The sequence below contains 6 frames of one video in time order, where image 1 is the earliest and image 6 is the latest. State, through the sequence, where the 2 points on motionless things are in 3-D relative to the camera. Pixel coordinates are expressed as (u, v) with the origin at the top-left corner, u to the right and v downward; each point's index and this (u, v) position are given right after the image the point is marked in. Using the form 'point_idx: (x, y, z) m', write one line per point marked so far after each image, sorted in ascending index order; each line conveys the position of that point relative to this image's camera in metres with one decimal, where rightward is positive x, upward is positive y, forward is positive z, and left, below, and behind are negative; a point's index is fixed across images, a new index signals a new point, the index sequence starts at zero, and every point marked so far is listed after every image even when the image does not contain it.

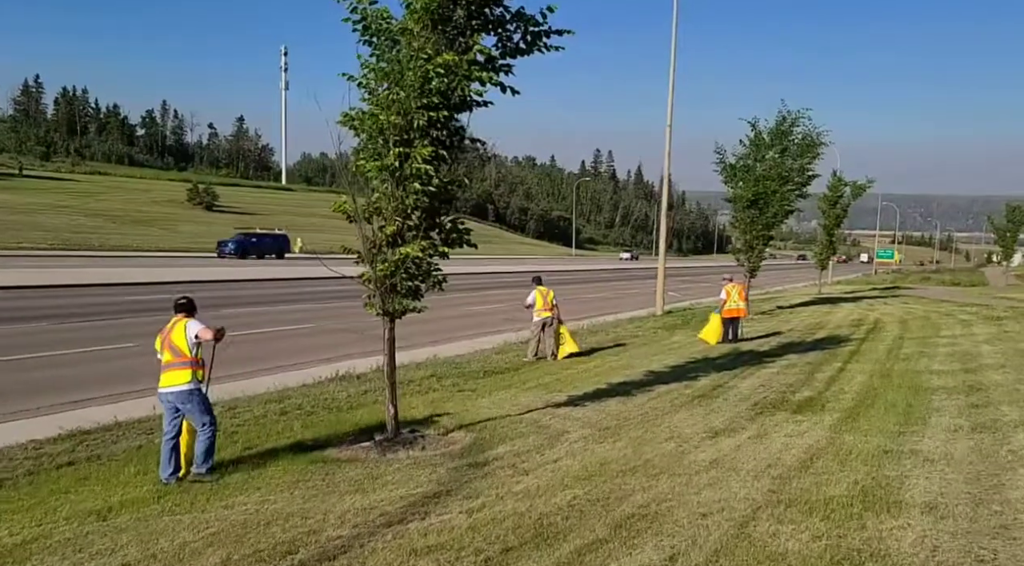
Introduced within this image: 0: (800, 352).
0: (+4.8, -1.1, +14.9) m
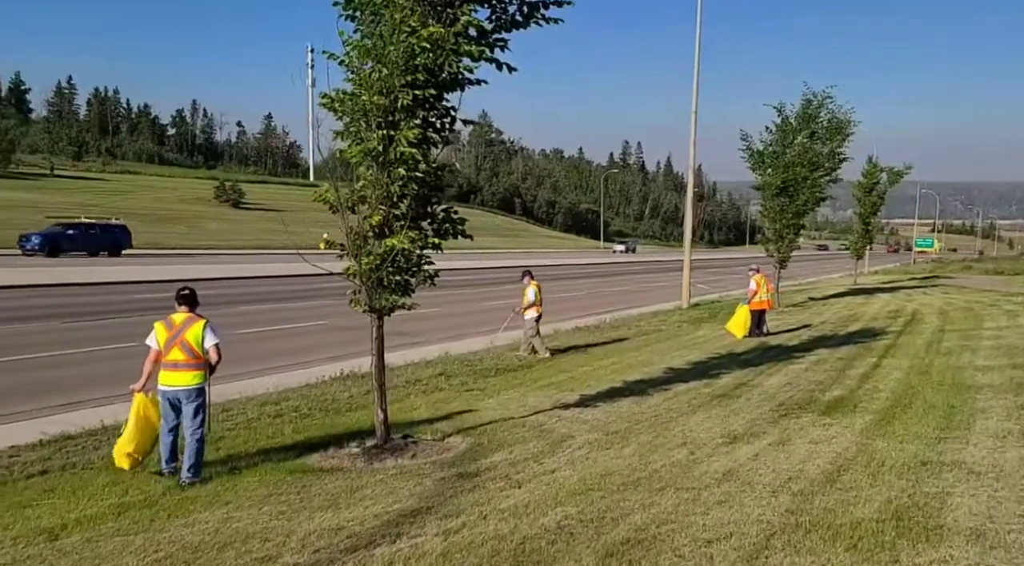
0: (+5.0, -1.0, +14.0) m
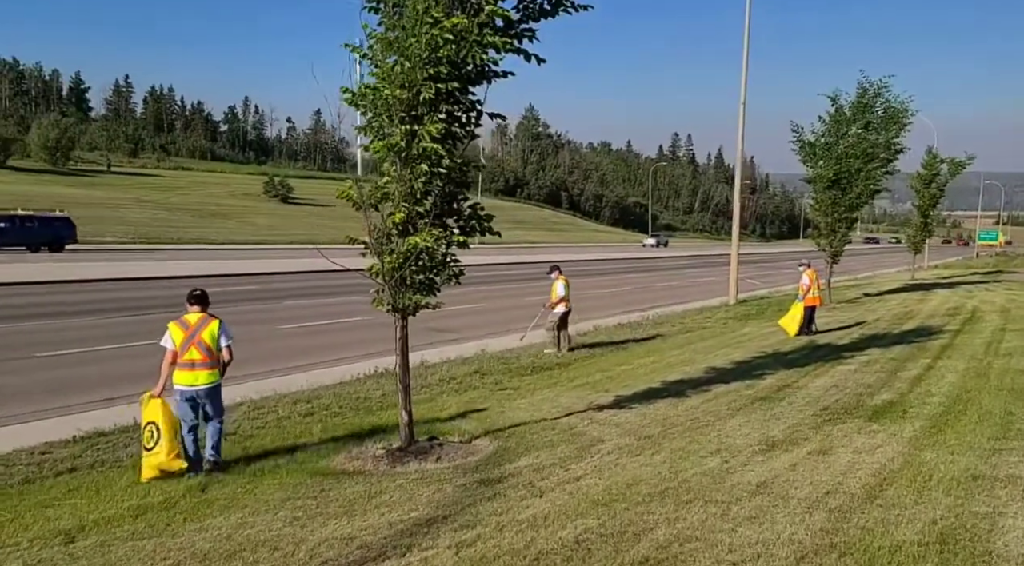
0: (+5.6, -0.9, +13.5) m
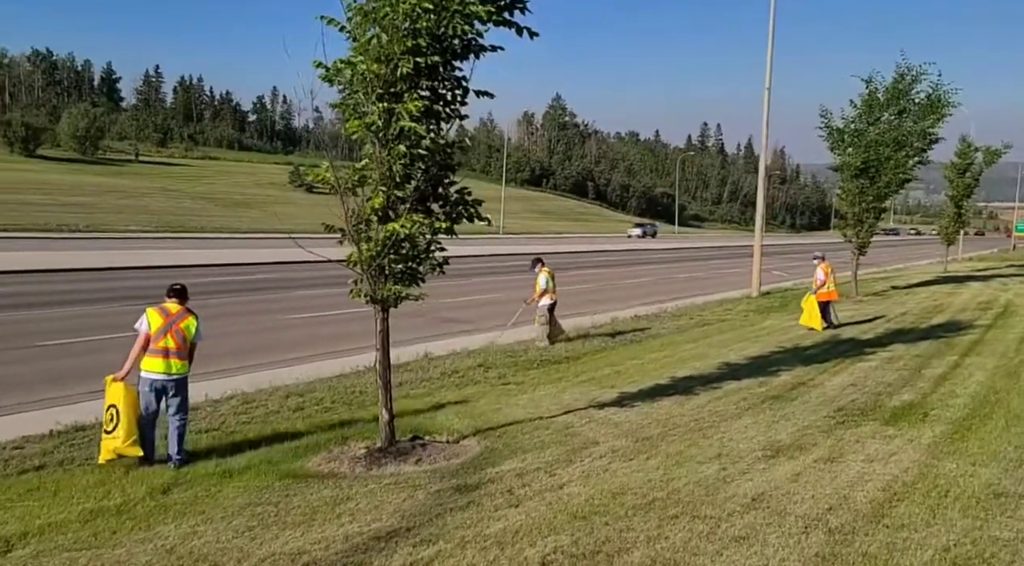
0: (+5.7, -0.8, +12.8) m
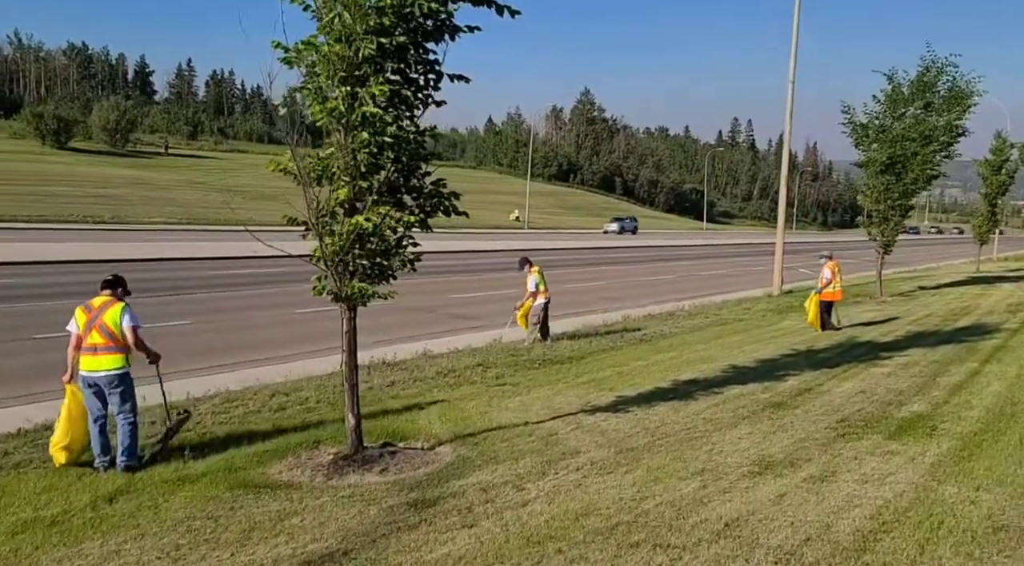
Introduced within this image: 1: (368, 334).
0: (+5.7, -0.8, +12.2) m
1: (-2.5, -0.9, +15.9) m
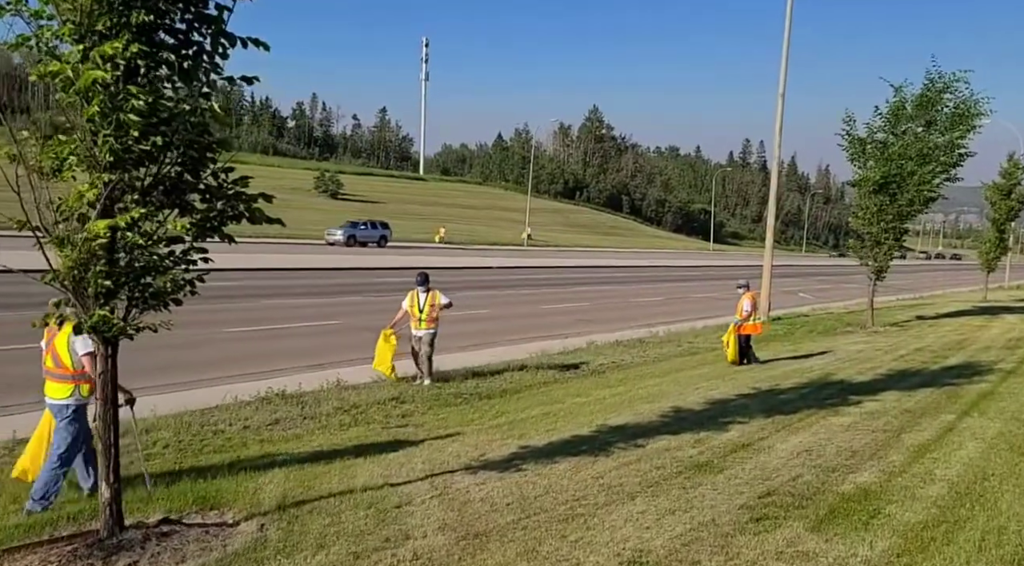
0: (+4.7, -1.2, +10.6) m
1: (-3.5, -1.2, +14.3) m
